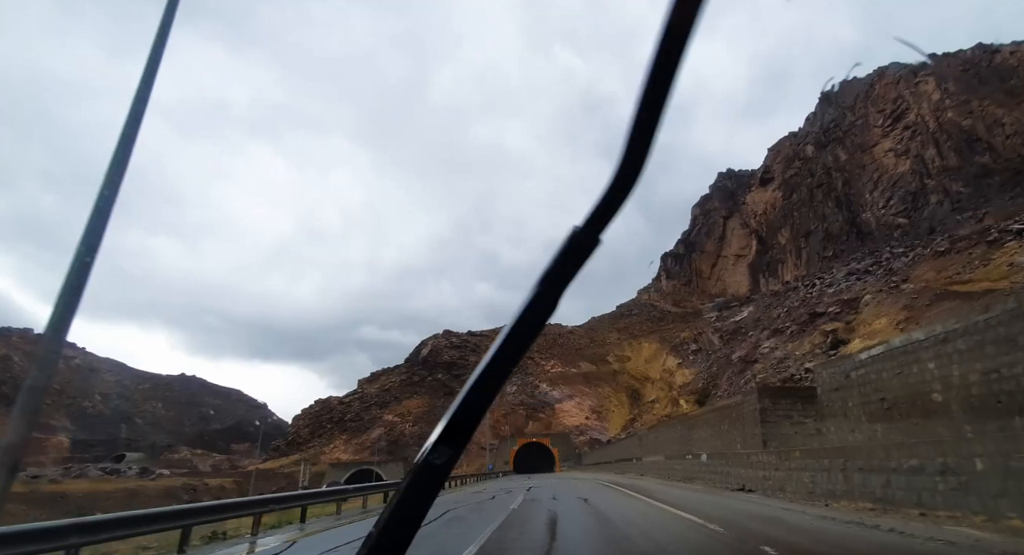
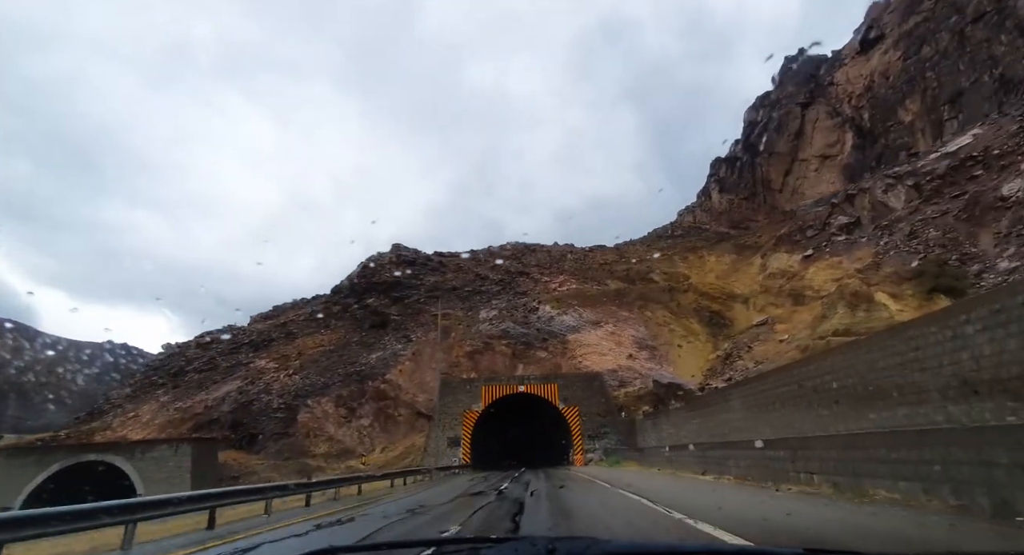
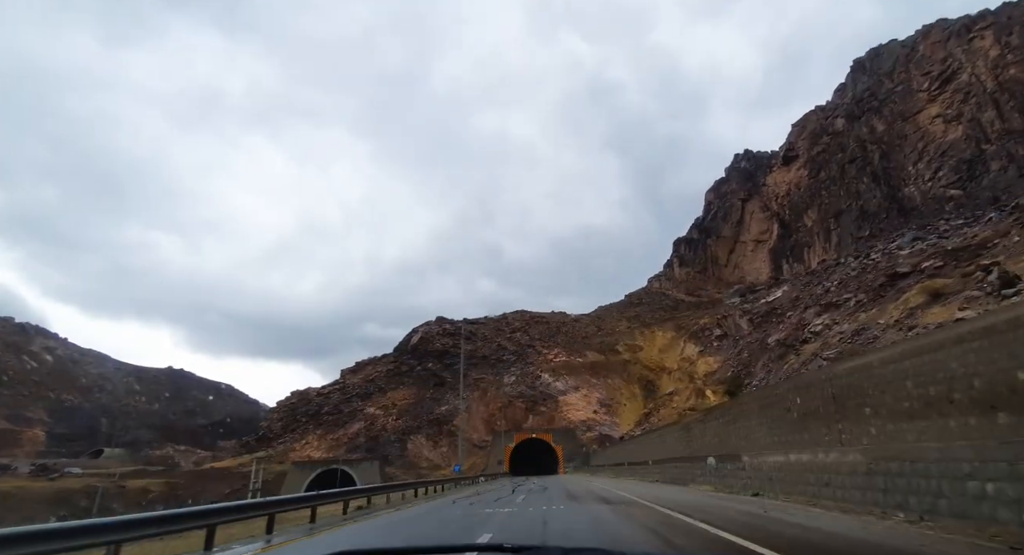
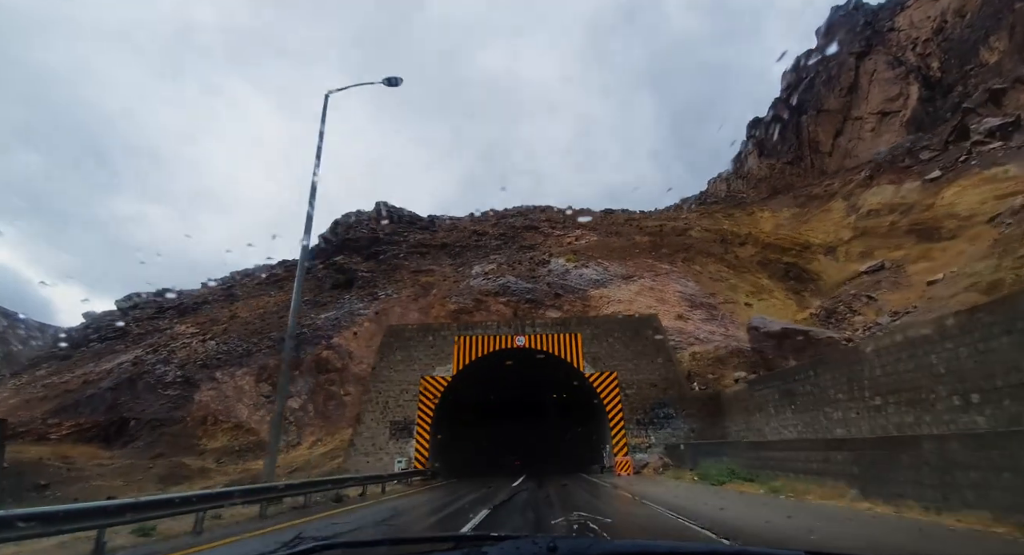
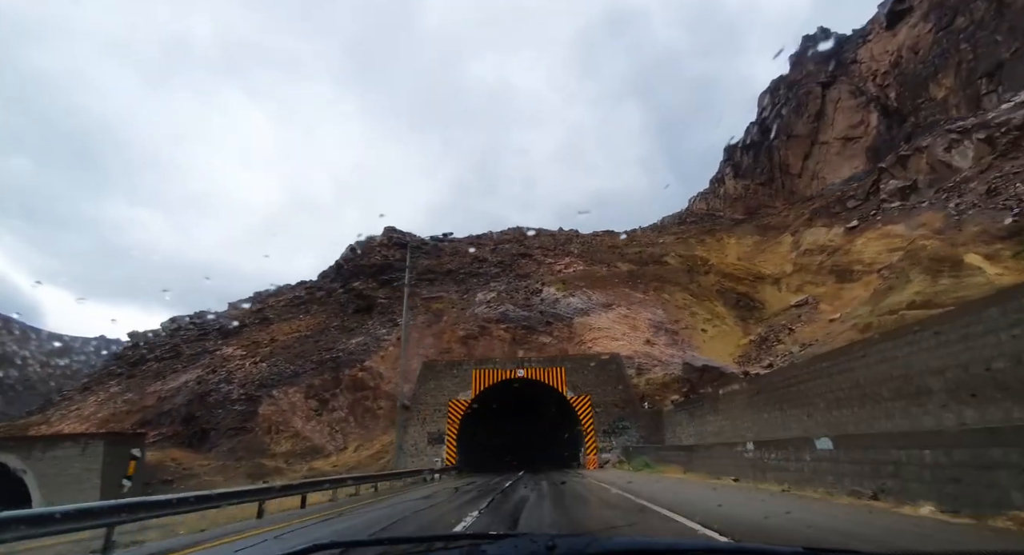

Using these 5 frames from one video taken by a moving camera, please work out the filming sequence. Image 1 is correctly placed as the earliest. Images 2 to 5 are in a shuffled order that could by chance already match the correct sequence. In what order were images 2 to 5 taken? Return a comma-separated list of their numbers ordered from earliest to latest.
3, 2, 5, 4
